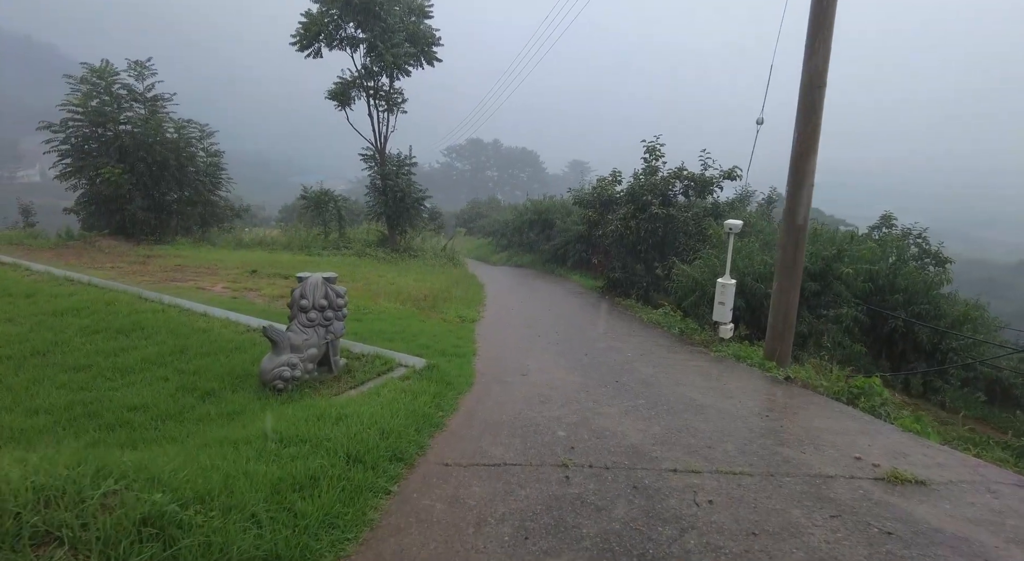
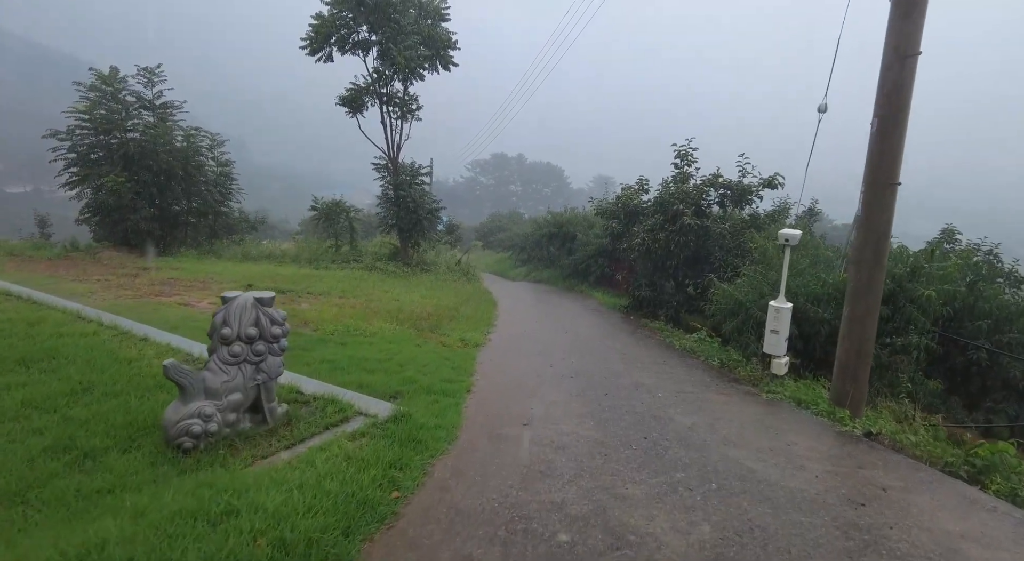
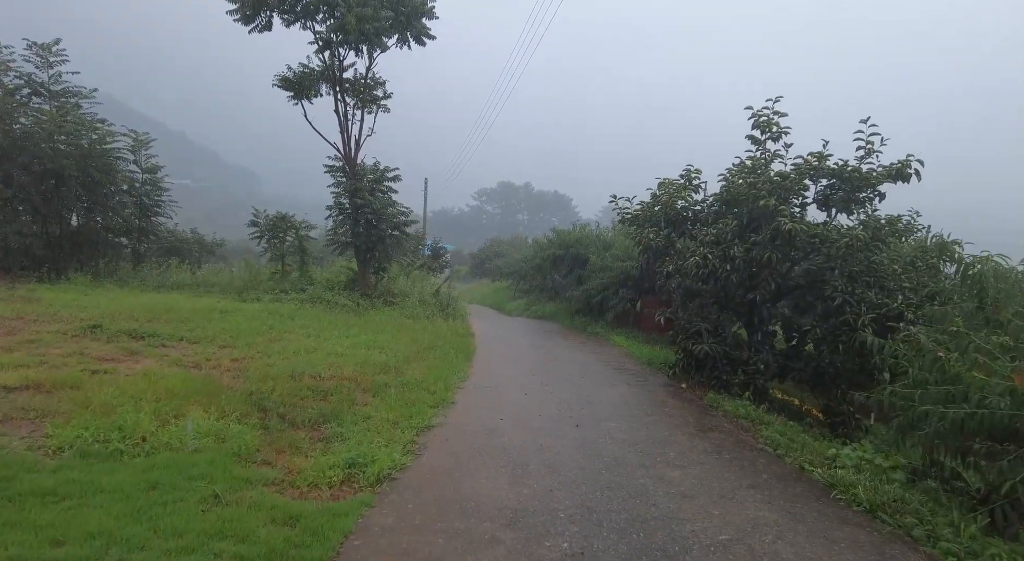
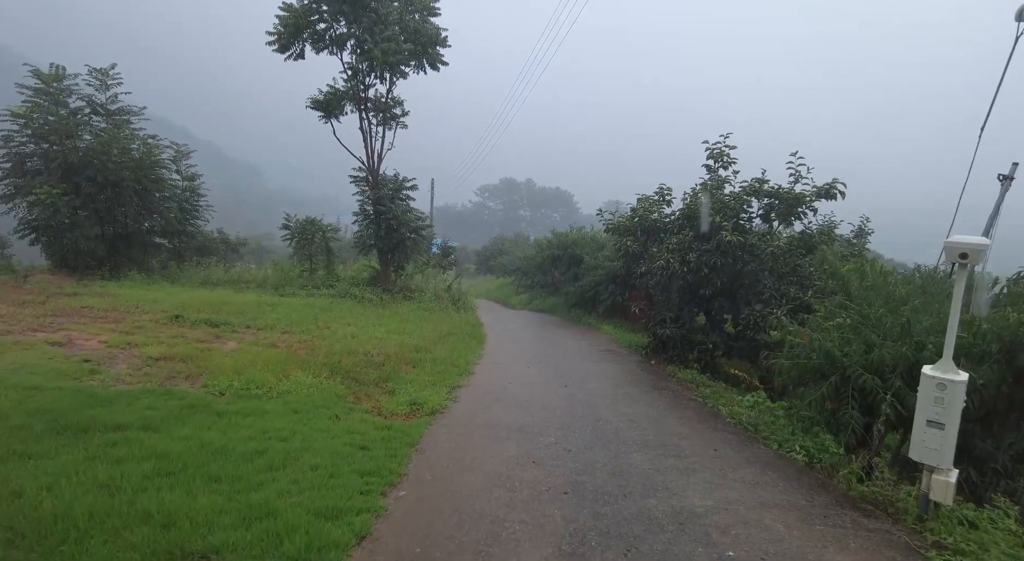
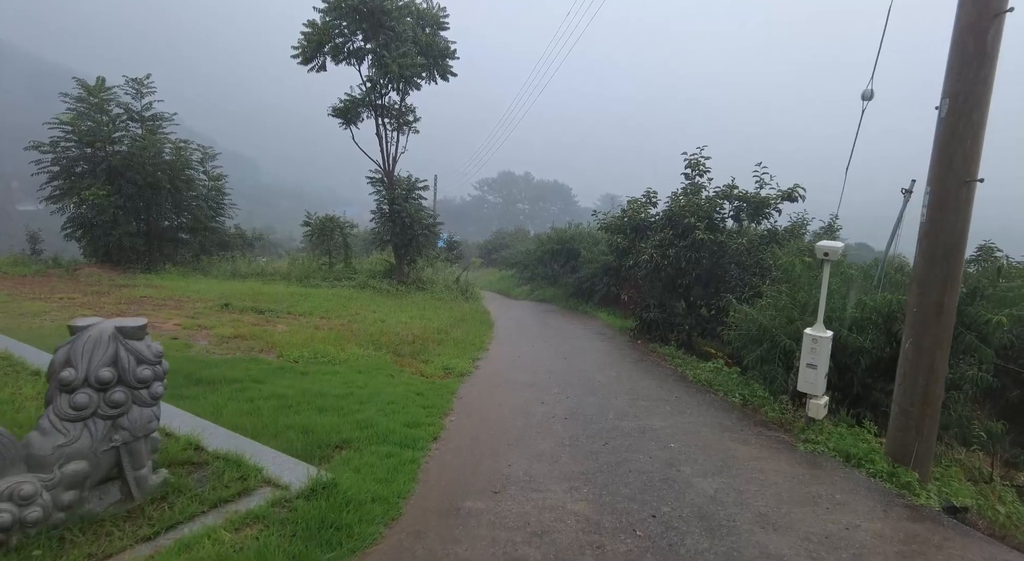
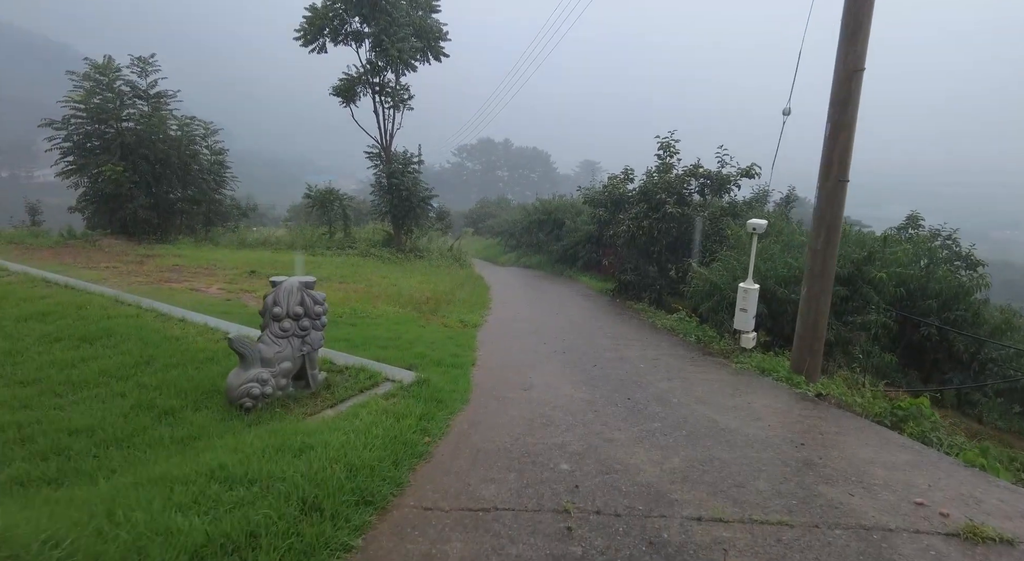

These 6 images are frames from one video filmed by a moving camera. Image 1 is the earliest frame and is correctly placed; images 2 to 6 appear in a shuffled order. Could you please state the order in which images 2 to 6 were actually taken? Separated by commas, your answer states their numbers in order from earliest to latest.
6, 2, 5, 4, 3
